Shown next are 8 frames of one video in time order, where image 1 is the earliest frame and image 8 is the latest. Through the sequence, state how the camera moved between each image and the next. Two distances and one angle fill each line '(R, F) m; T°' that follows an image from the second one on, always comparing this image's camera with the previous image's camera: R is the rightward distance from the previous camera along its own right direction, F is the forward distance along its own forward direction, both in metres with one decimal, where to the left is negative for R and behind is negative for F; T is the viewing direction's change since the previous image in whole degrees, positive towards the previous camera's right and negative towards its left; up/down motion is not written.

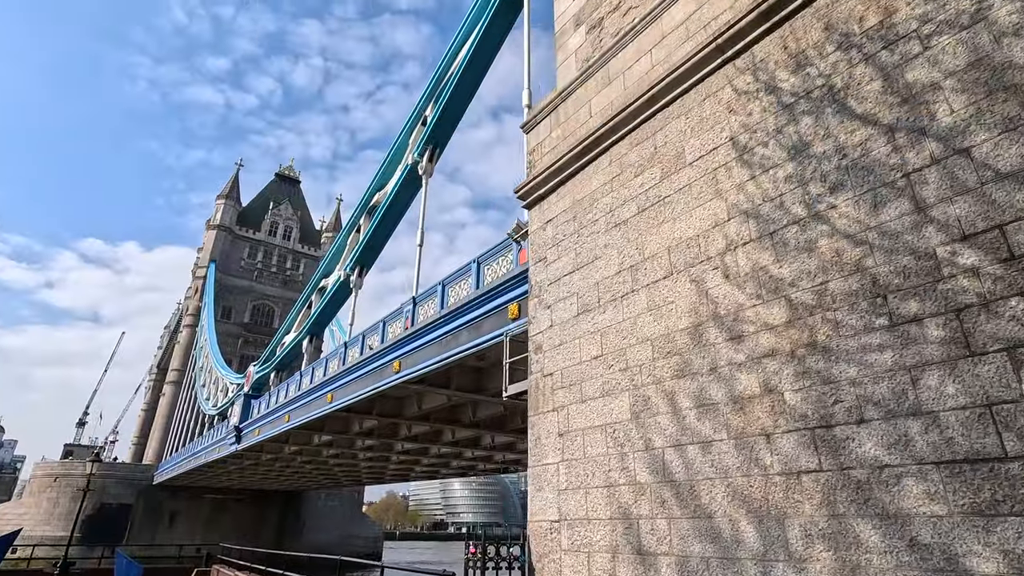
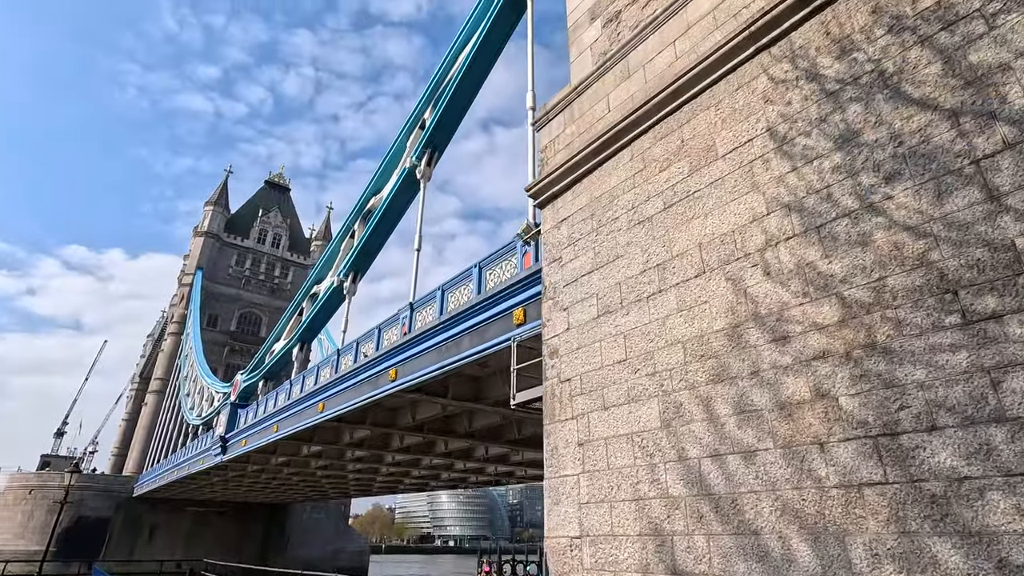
(-0.2, +0.3) m; +1°
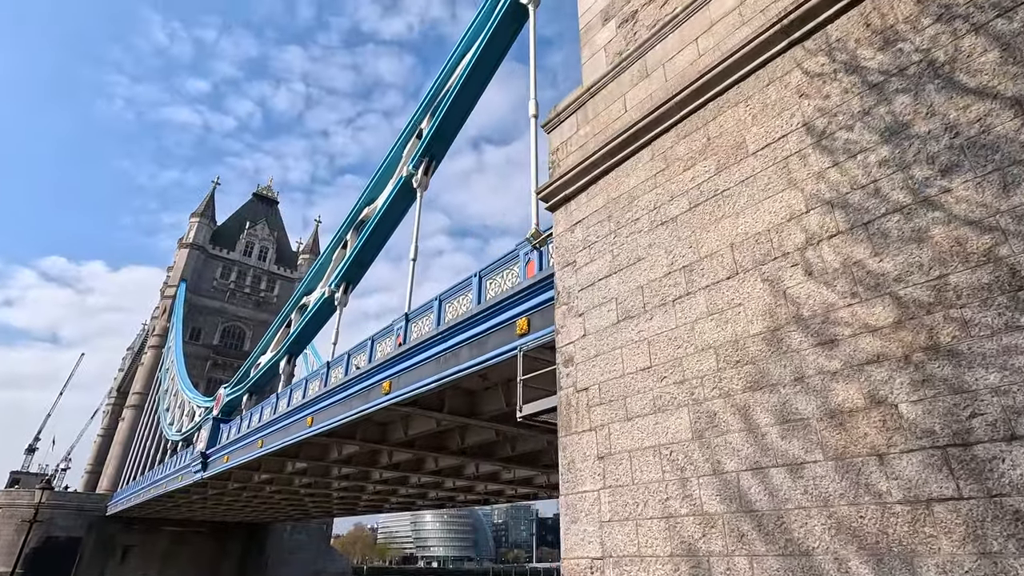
(-0.2, +0.2) m; +1°
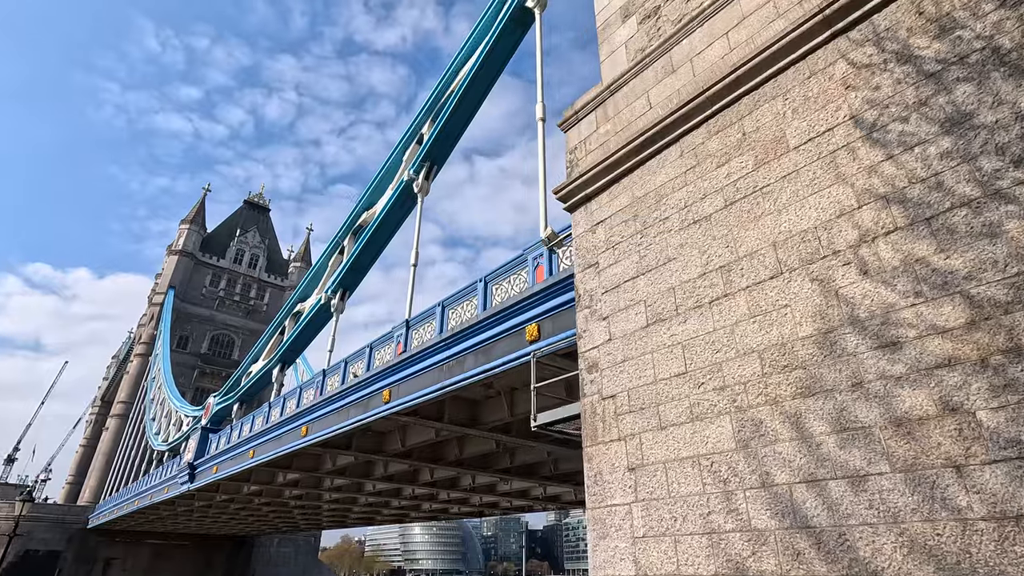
(-0.2, +0.2) m; +1°
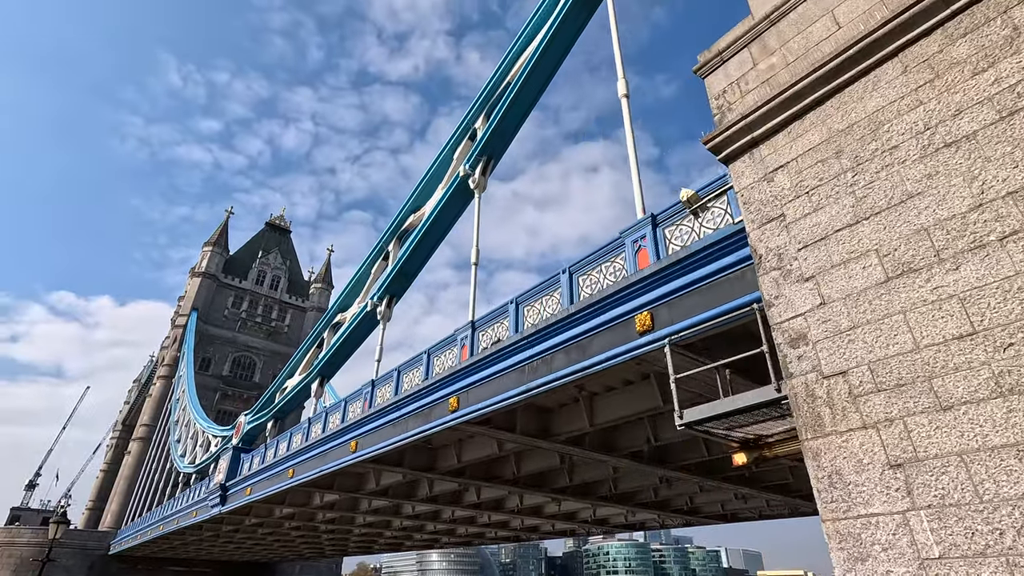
(-1.0, +0.8) m; -1°
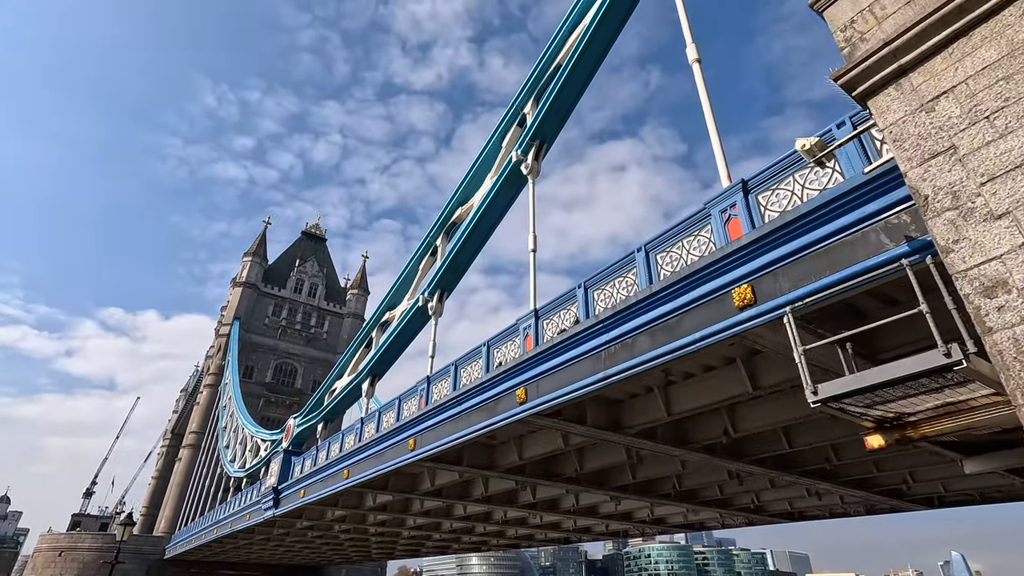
(-0.6, +0.4) m; -3°
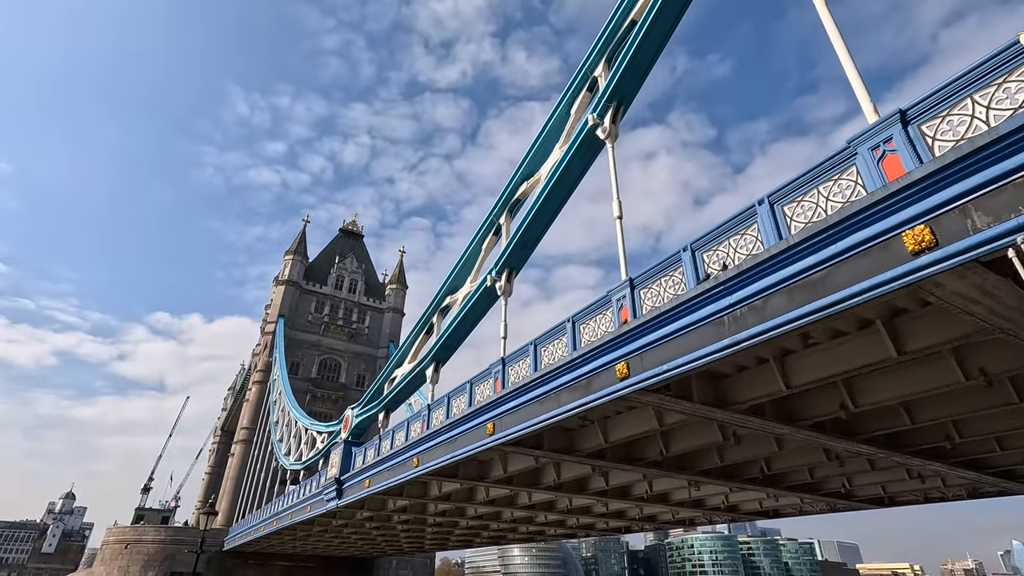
(-0.9, +0.5) m; -3°
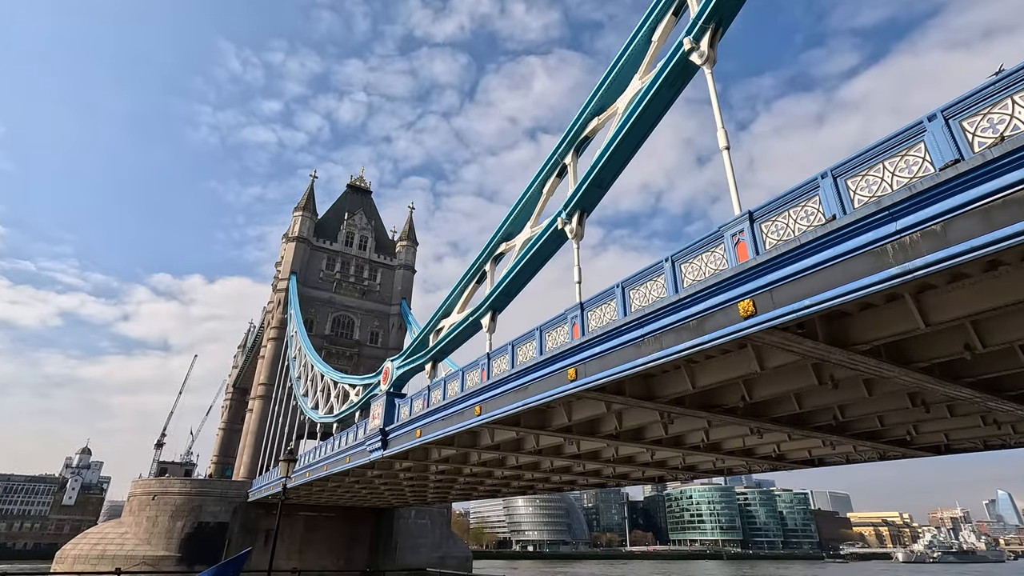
(-1.5, +0.5) m; 0°
